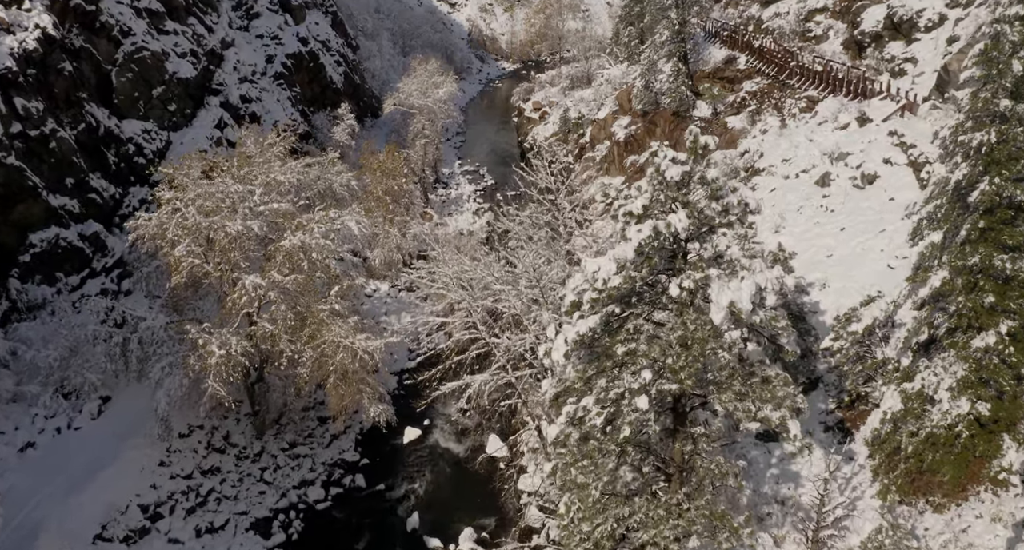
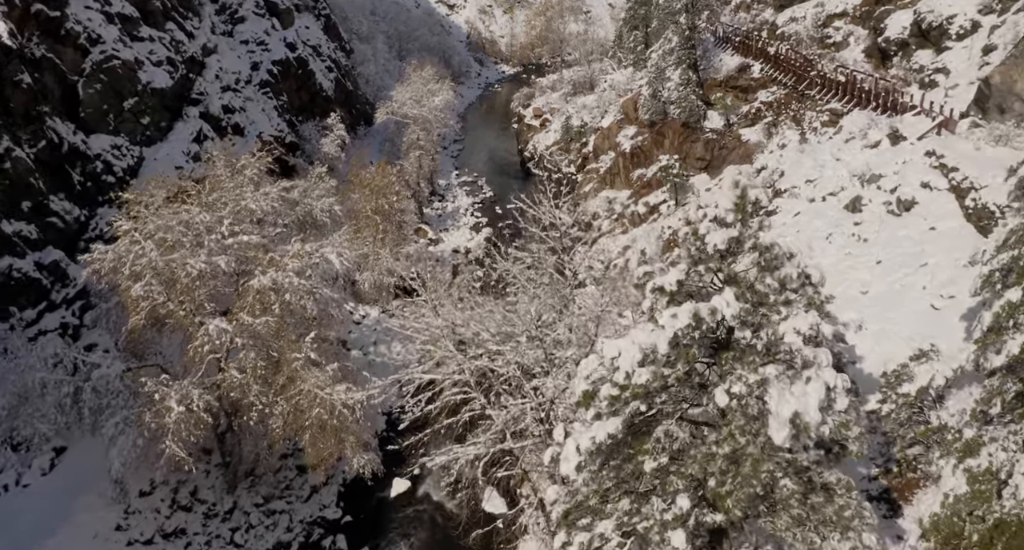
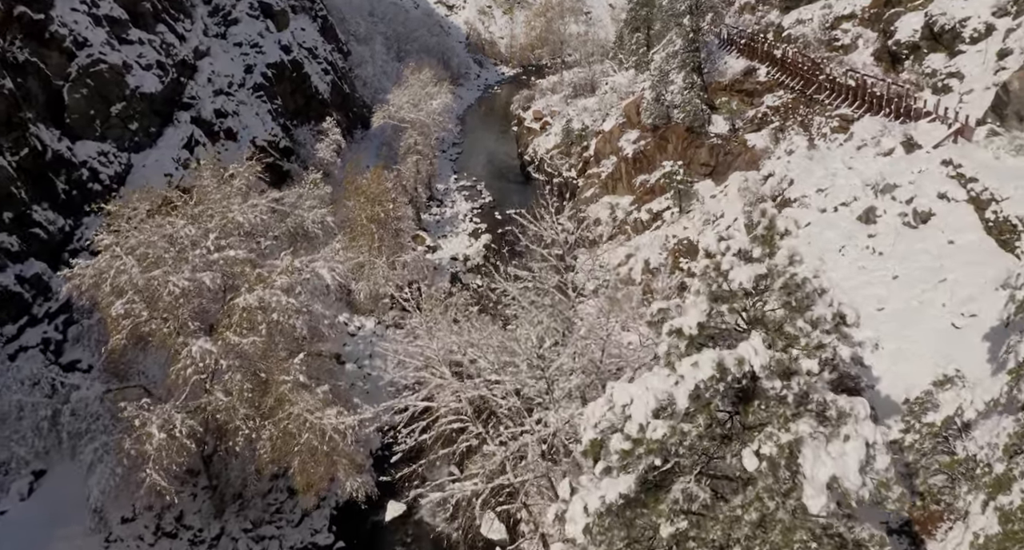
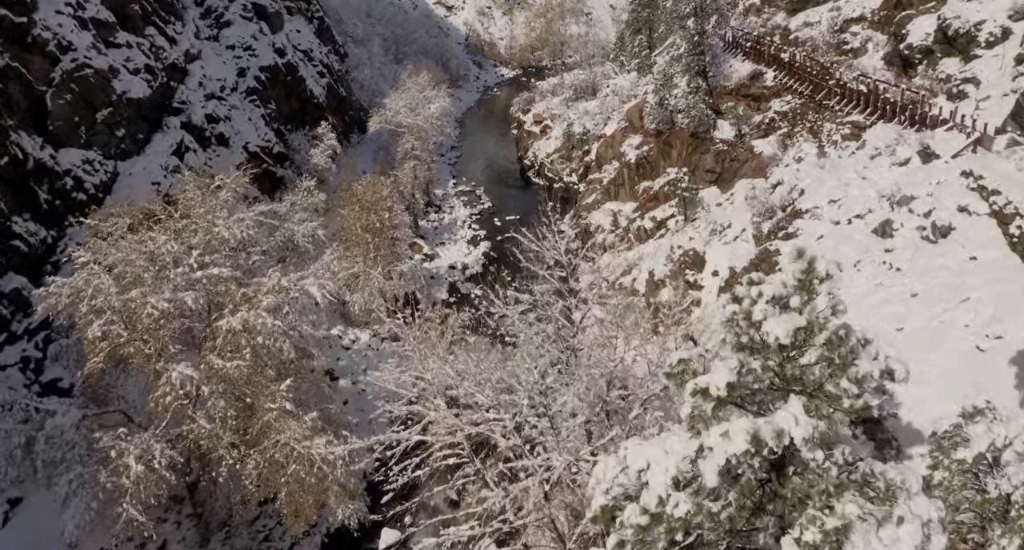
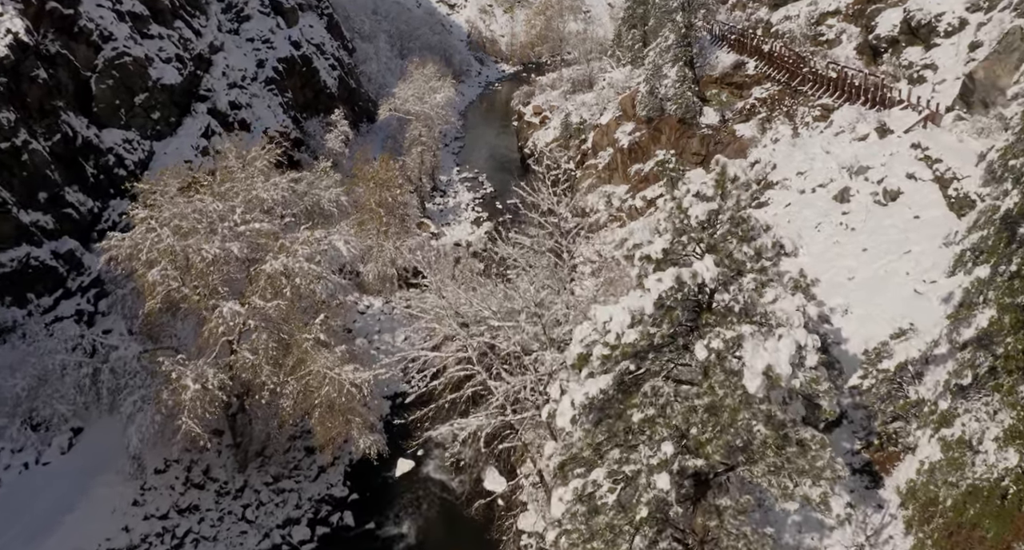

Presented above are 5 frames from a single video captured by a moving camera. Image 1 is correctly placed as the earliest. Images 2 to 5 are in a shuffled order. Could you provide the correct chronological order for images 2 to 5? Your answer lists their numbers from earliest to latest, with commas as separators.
5, 2, 3, 4
